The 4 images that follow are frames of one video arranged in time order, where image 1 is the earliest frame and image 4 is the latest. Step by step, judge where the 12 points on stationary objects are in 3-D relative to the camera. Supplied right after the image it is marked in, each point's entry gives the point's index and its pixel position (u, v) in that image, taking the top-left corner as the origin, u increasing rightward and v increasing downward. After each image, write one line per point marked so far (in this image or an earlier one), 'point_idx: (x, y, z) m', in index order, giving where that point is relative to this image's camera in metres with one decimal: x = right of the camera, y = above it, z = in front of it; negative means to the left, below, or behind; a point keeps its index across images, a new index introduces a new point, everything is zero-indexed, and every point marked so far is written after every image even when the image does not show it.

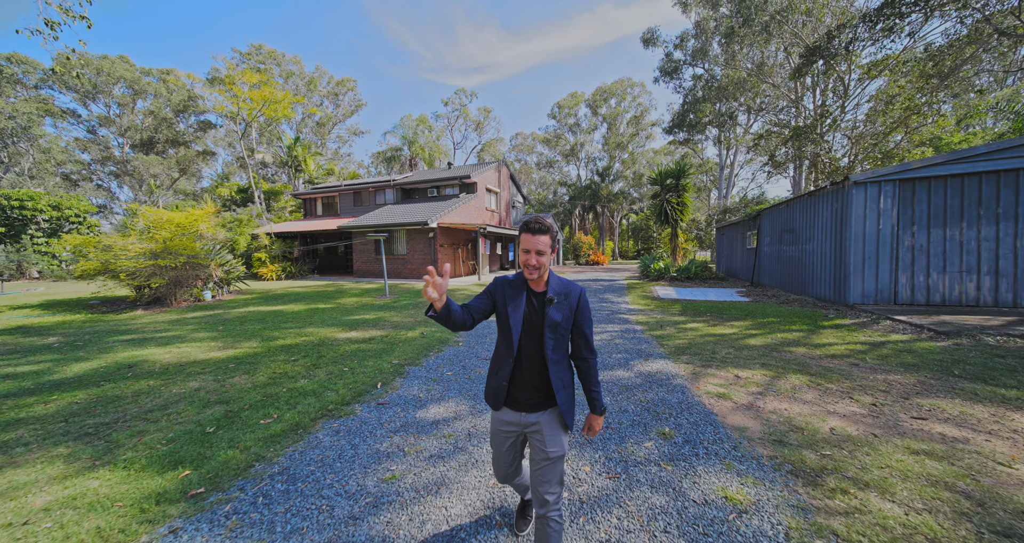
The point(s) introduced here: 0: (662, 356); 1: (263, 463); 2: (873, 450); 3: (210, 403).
0: (+1.7, -1.0, +4.7) m
1: (-1.6, -1.2, +2.5) m
2: (+2.3, -1.1, +2.5) m
3: (-2.6, -1.1, +3.5) m
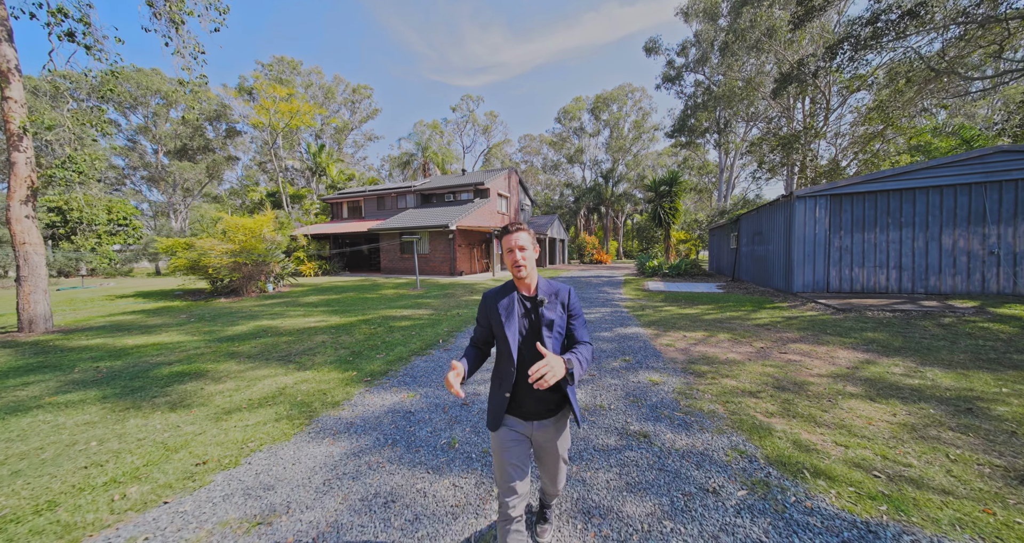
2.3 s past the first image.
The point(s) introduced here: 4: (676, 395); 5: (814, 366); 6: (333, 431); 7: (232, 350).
0: (+2.0, -0.9, +6.6) m
1: (-1.3, -1.1, +4.5) m
2: (+2.5, -1.0, +4.4) m
3: (-2.4, -1.0, +5.5) m
4: (+1.5, -1.1, +3.6) m
5: (+3.2, -1.0, +4.2) m
6: (-1.3, -1.2, +3.0) m
7: (-3.6, -1.0, +5.1) m
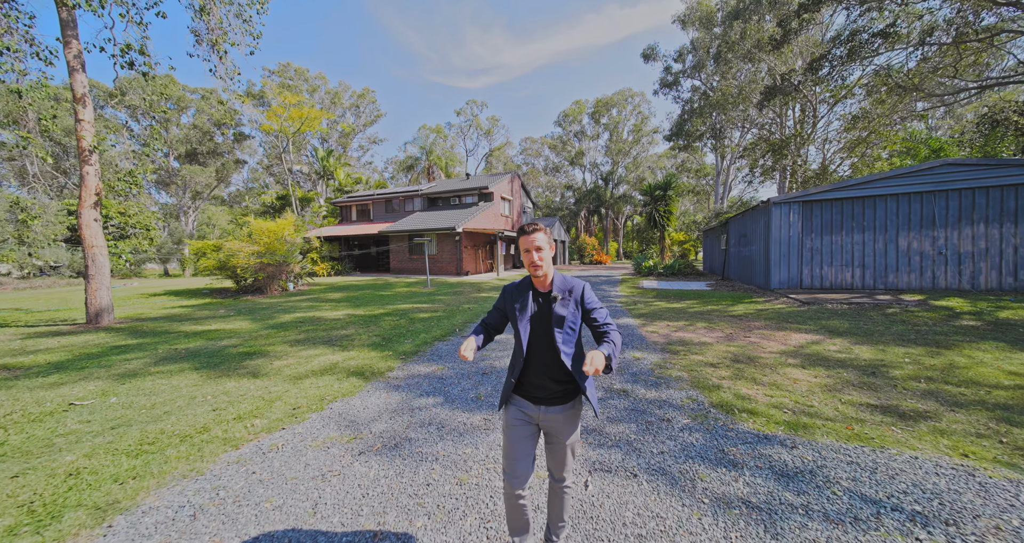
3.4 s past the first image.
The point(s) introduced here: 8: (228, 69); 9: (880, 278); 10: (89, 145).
0: (+2.1, -0.8, +7.5) m
1: (-1.2, -1.1, +5.4) m
2: (+2.6, -1.0, +5.3) m
3: (-2.3, -1.0, +6.4) m
4: (+1.6, -1.1, +4.5) m
5: (+3.3, -0.9, +5.2) m
6: (-1.2, -1.1, +3.9) m
7: (-3.5, -1.0, +6.1) m
8: (-6.4, +4.6, +9.0) m
9: (+7.7, -0.1, +8.4) m
10: (-7.6, +2.3, +7.2) m
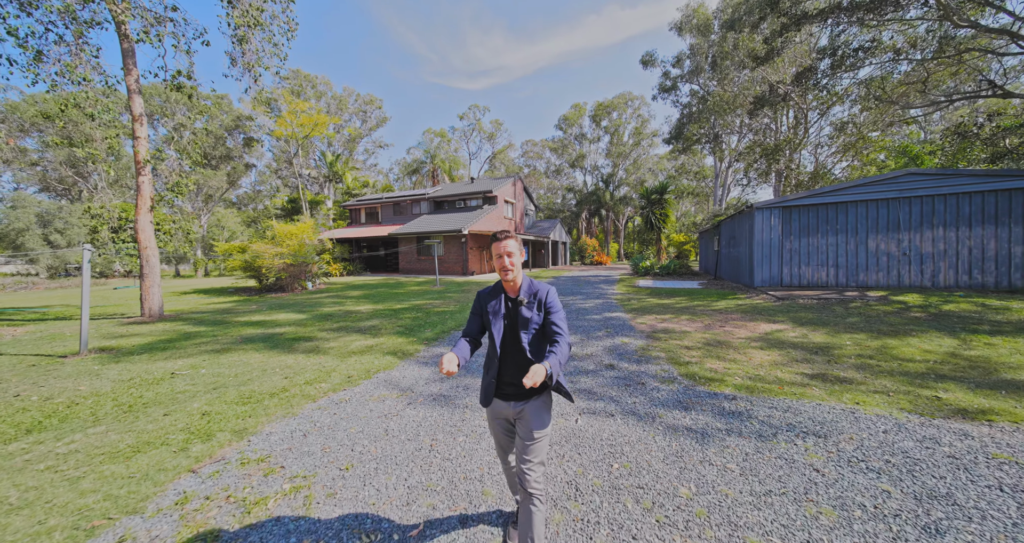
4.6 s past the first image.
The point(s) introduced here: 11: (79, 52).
0: (+2.3, -0.8, +8.4) m
1: (-1.1, -1.0, +6.3) m
2: (+2.7, -0.9, +6.2) m
3: (-2.1, -1.0, +7.3) m
4: (+1.7, -1.0, +5.4) m
5: (+3.4, -0.9, +6.0) m
6: (-1.1, -1.1, +4.8) m
7: (-3.3, -0.9, +7.0) m
8: (-6.2, +4.6, +9.9) m
9: (+7.8, -0.1, +9.2) m
10: (-7.5, +2.3, +8.1) m
11: (-7.7, +3.9, +7.1) m
